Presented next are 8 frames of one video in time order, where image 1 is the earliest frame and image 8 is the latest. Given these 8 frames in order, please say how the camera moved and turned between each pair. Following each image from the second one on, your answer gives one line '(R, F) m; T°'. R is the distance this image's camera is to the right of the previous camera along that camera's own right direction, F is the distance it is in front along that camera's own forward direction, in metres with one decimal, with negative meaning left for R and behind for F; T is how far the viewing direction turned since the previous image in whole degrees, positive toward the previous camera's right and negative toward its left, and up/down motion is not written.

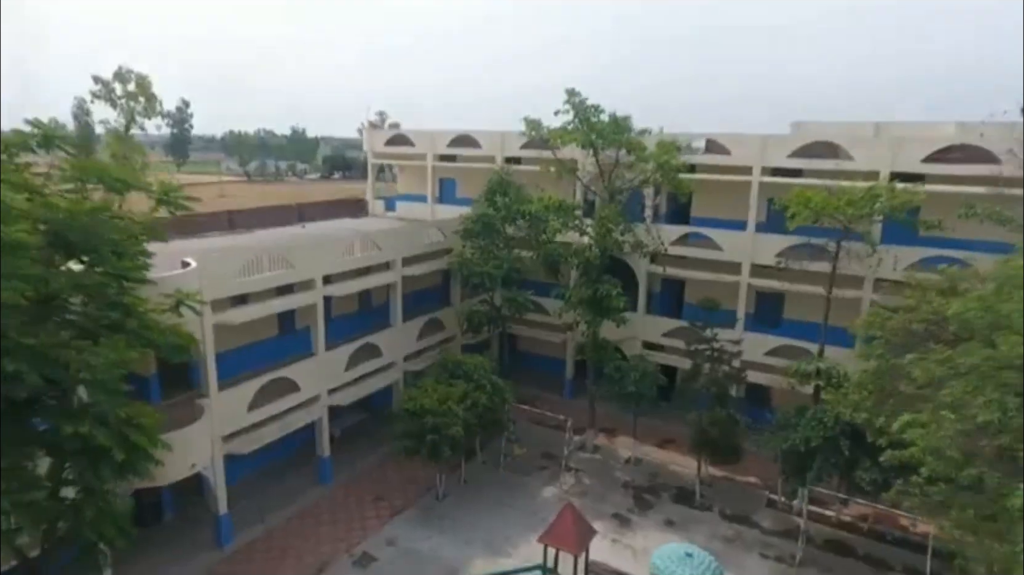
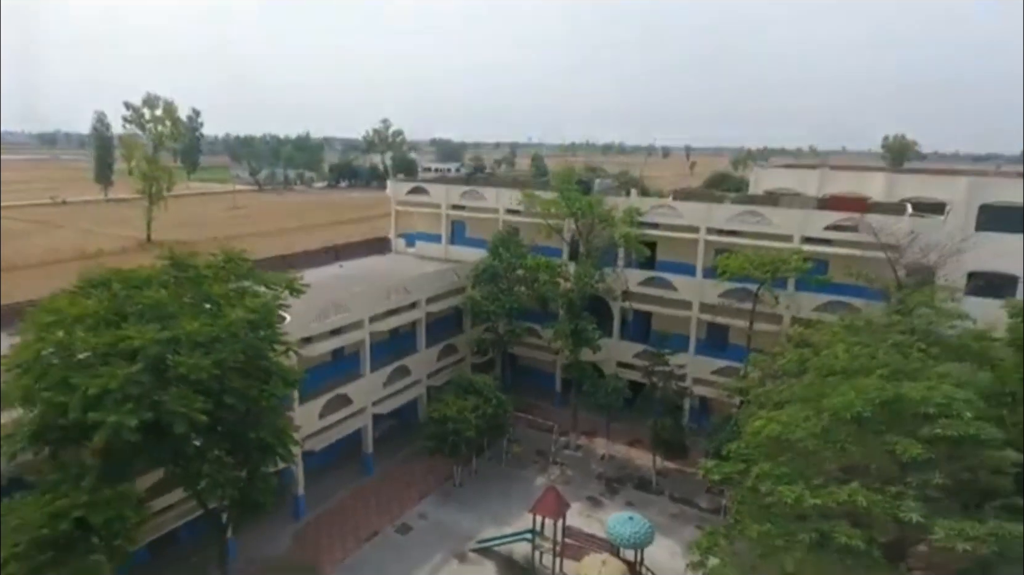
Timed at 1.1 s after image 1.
(0.0, -2.2) m; 0°
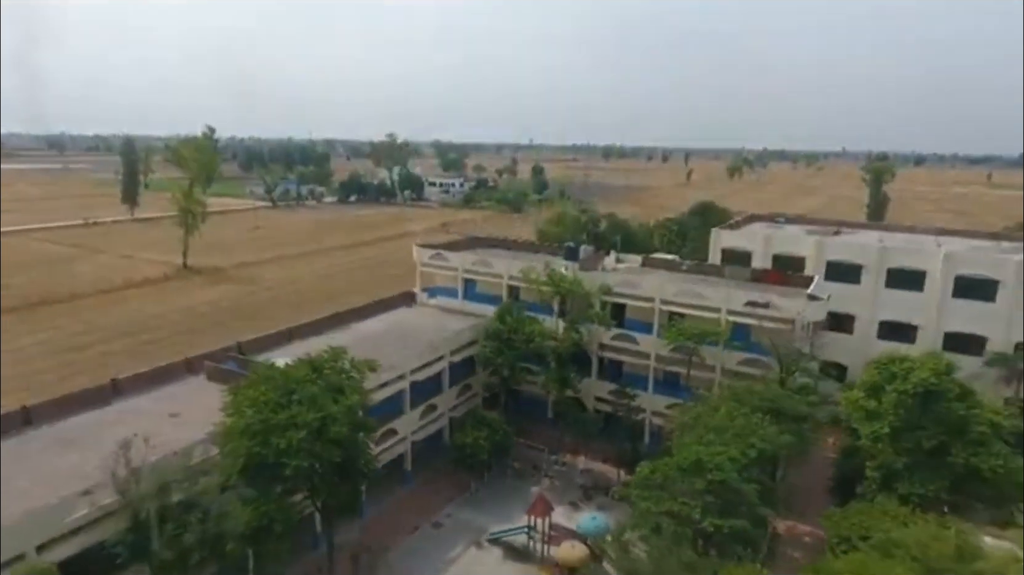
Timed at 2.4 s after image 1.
(0.0, -3.4) m; 0°
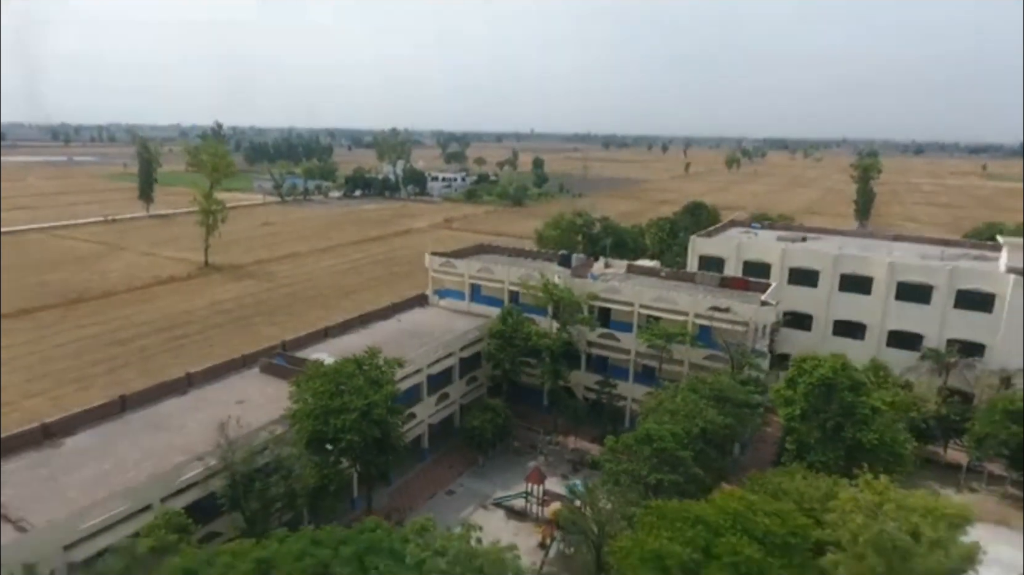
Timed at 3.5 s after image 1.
(0.0, -2.4) m; 0°
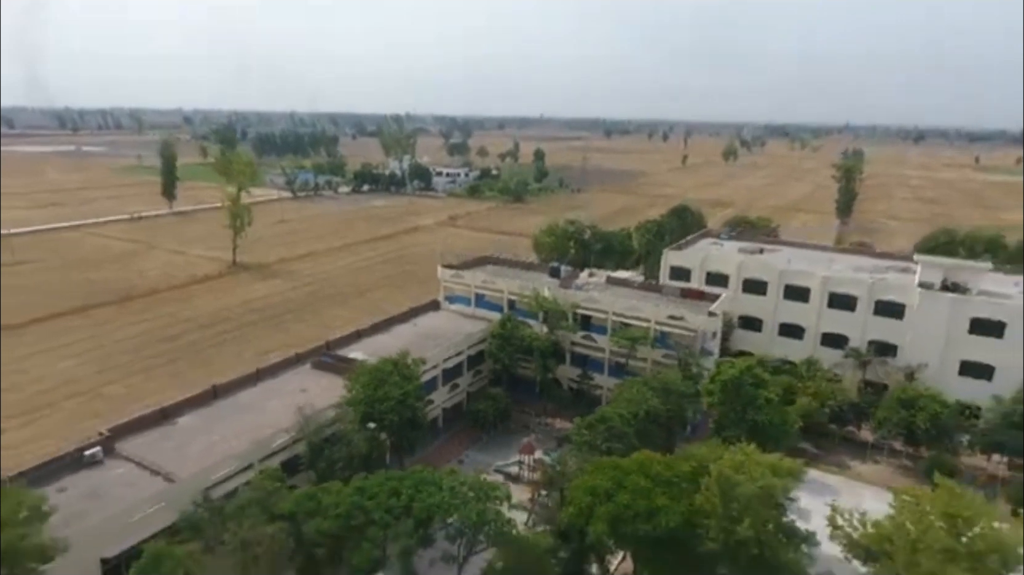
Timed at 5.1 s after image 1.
(+0.1, -3.8) m; 0°
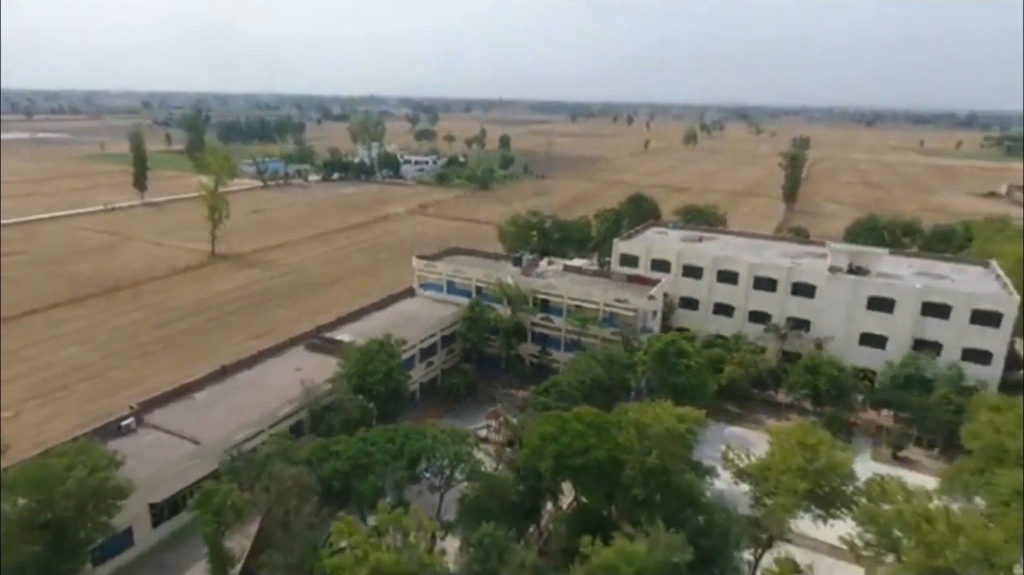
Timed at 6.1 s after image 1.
(+0.1, -2.9) m; +3°
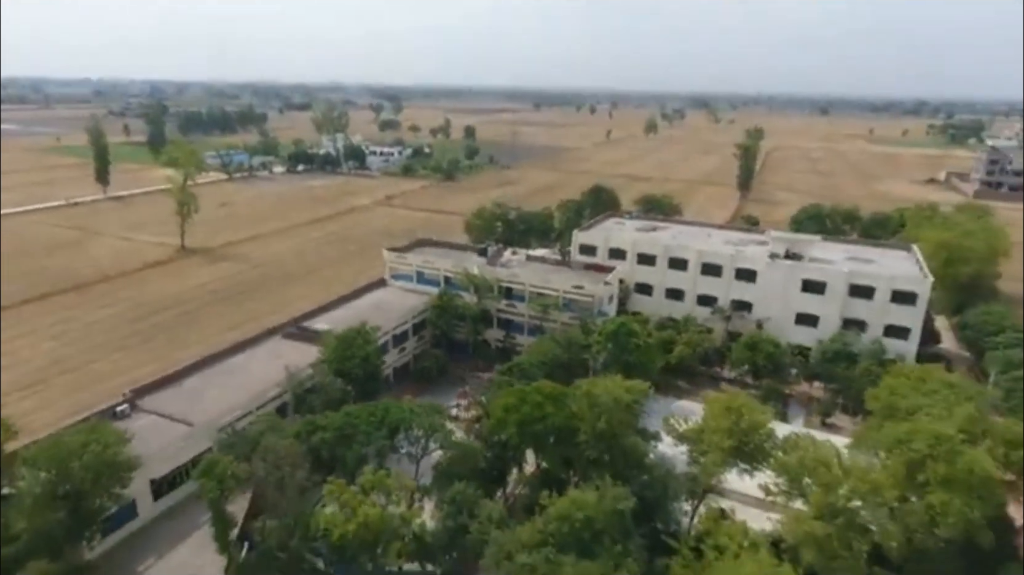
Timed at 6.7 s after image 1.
(0.0, -1.7) m; +3°
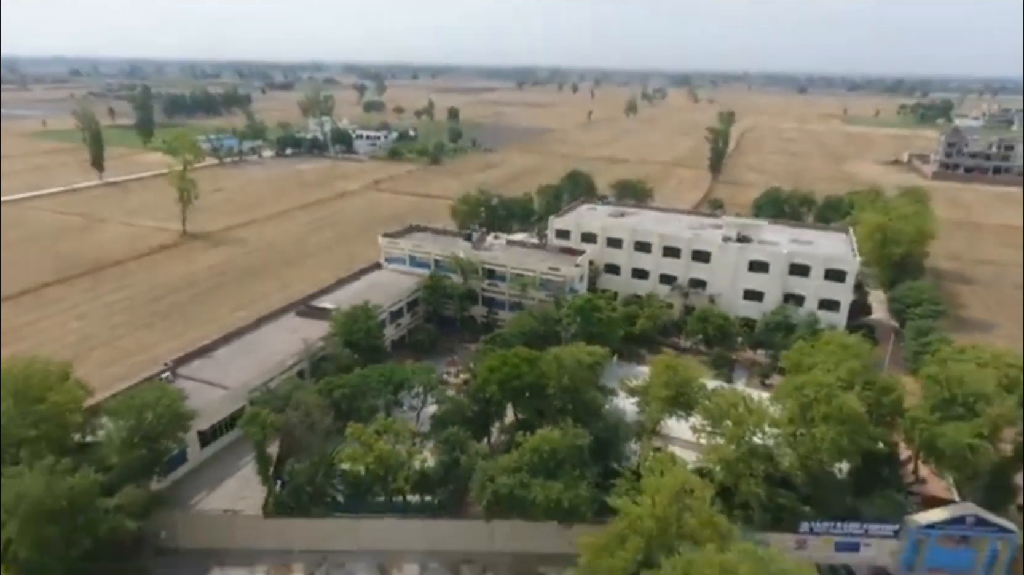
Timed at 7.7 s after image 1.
(+0.1, -3.3) m; +1°
